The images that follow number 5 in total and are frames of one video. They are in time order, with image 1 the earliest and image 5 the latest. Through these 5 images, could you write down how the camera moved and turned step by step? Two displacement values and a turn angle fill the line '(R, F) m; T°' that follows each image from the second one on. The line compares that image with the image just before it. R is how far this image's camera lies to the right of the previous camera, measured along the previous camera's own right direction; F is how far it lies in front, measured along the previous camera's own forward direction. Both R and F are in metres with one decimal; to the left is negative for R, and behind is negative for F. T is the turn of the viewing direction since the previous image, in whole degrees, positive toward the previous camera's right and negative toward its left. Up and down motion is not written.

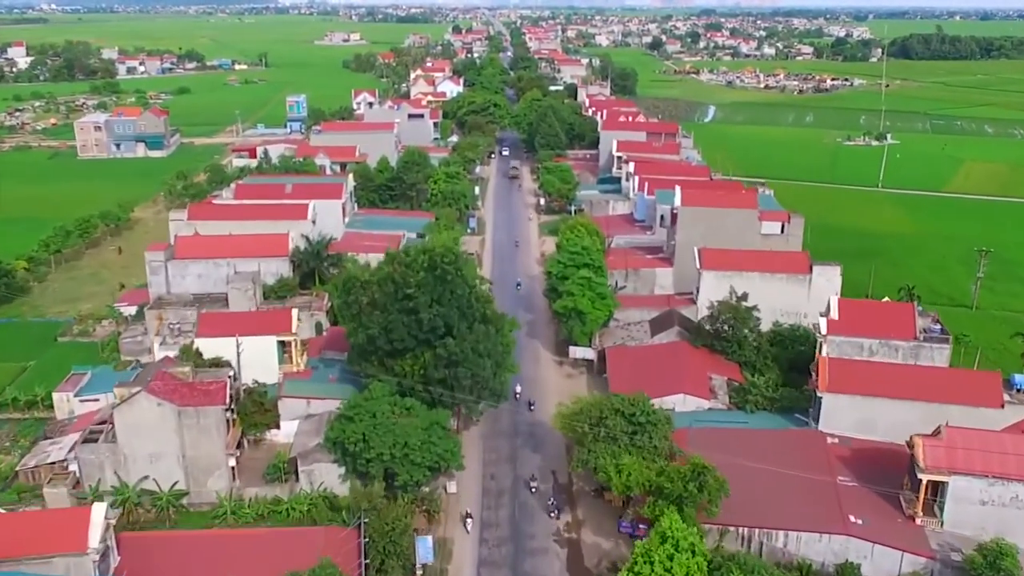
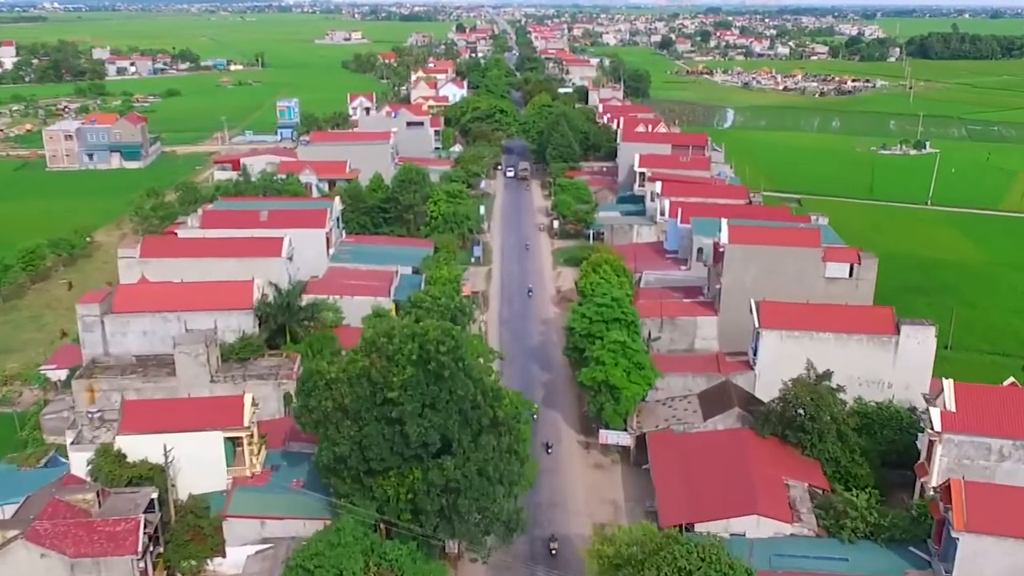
(-0.3, +5.9) m; 0°
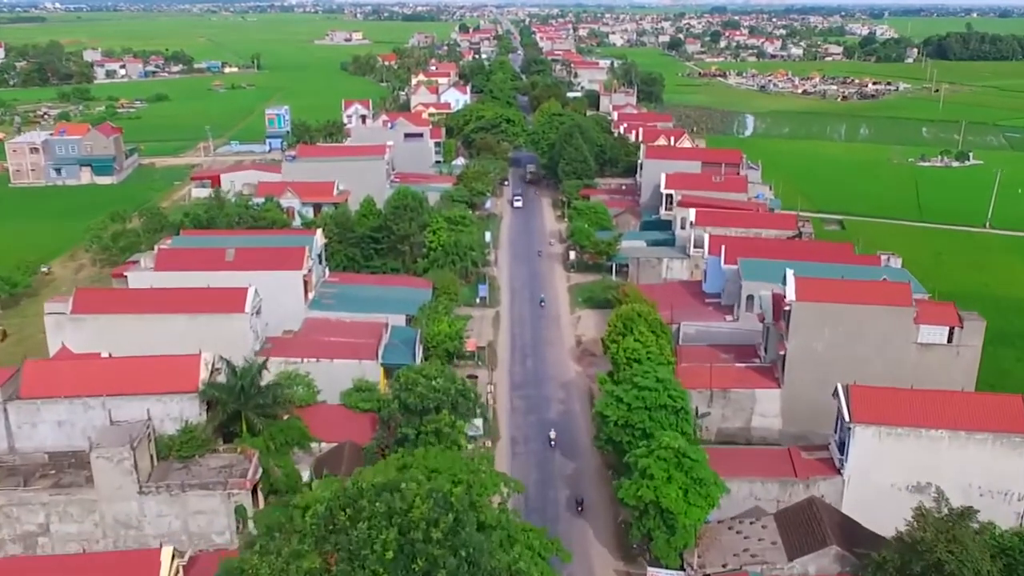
(-0.3, +5.7) m; 0°
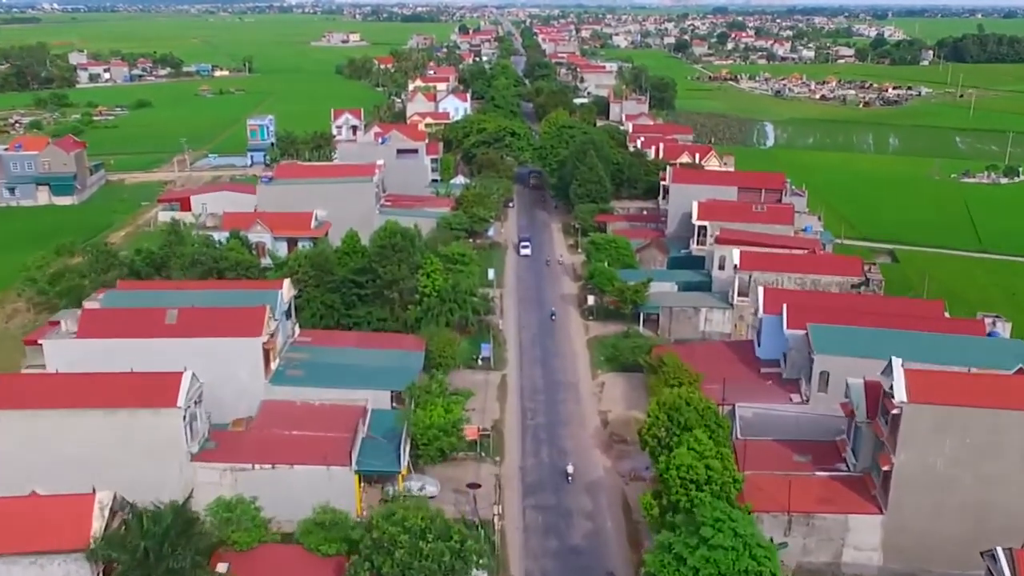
(-0.3, +6.0) m; 0°
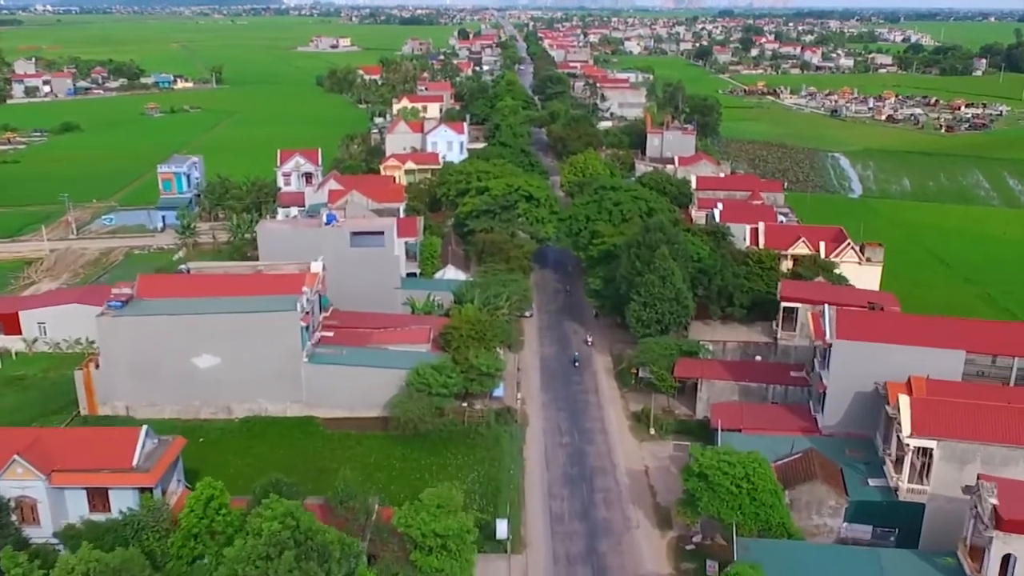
(-0.7, +18.1) m; 0°
